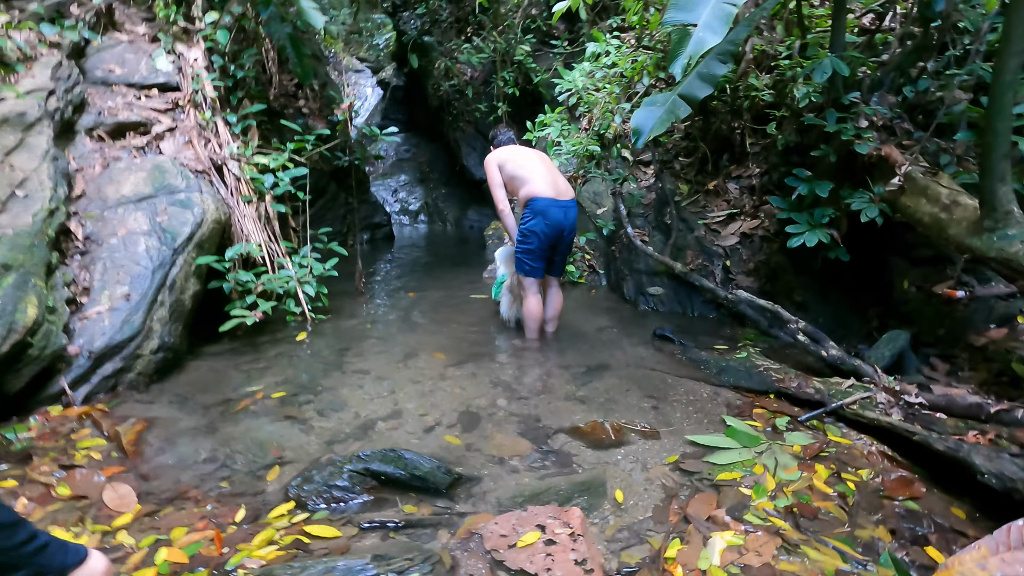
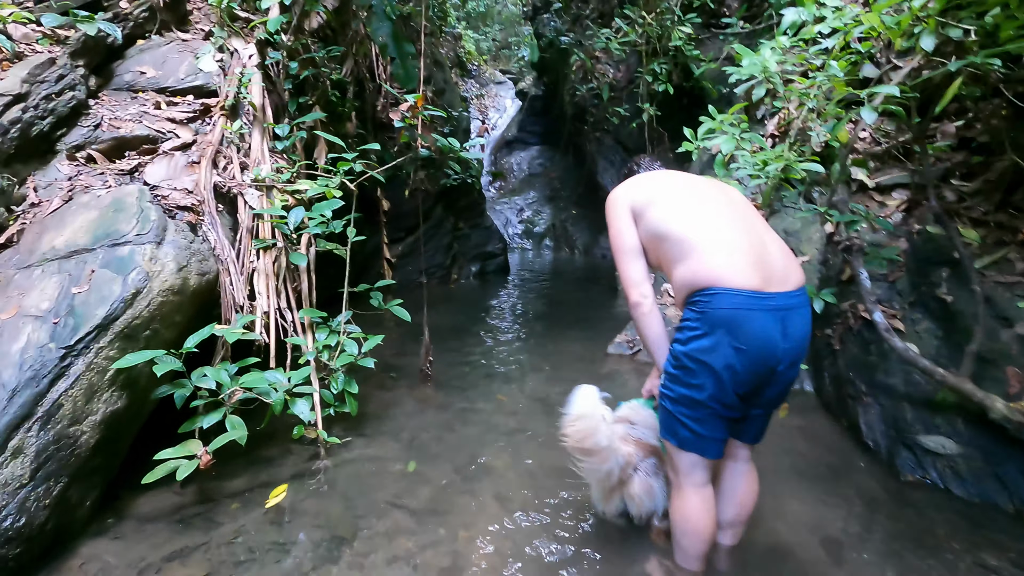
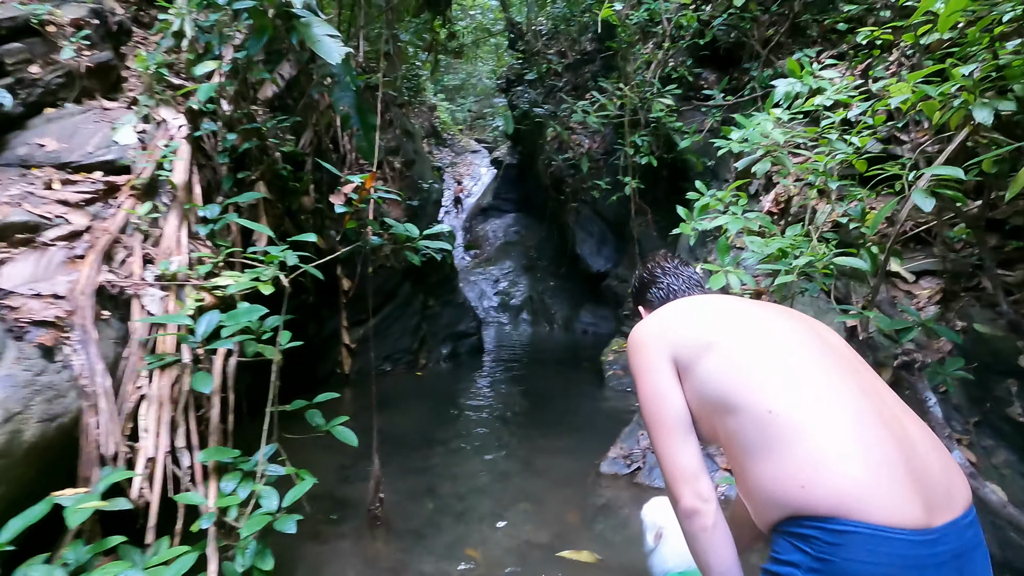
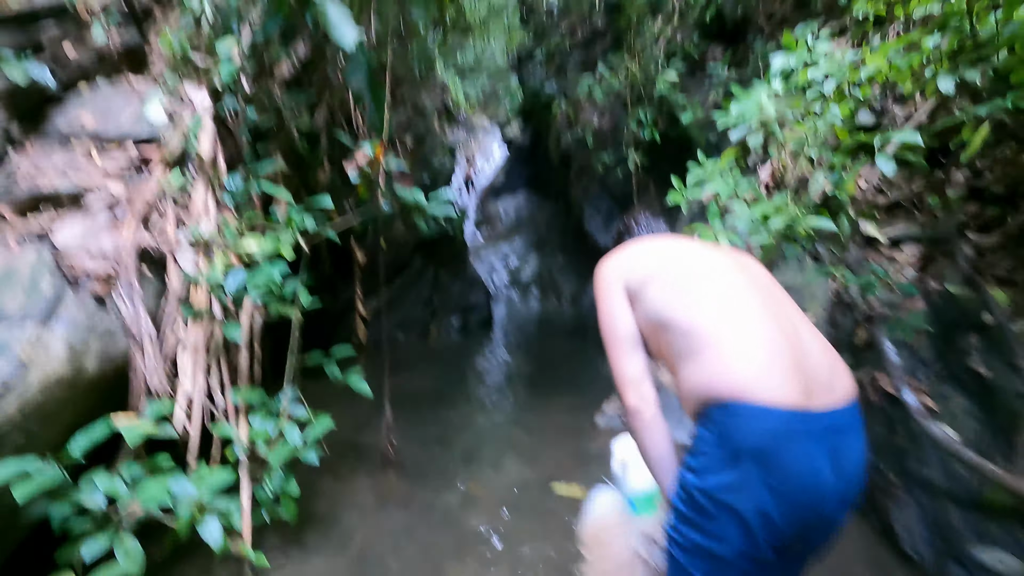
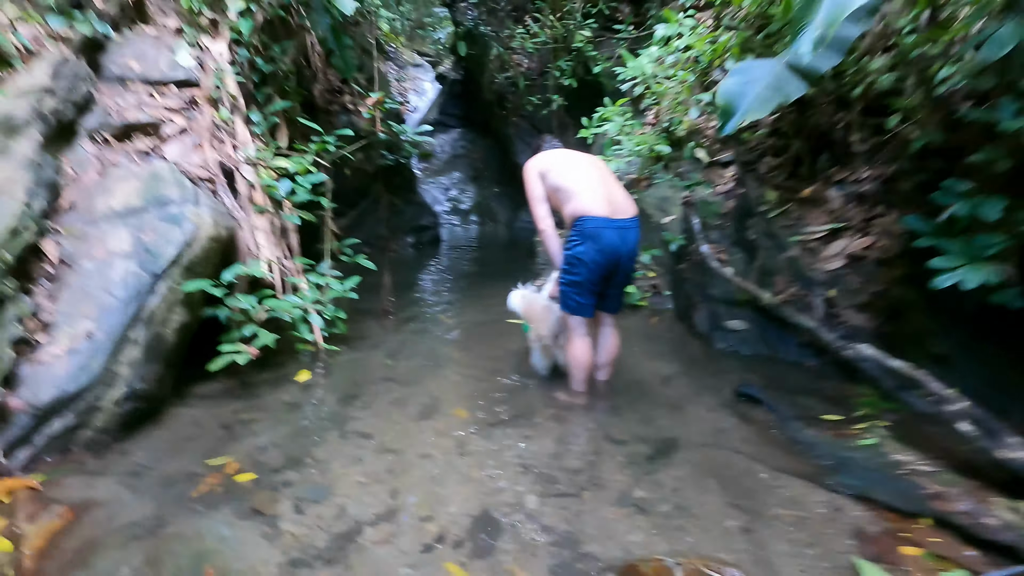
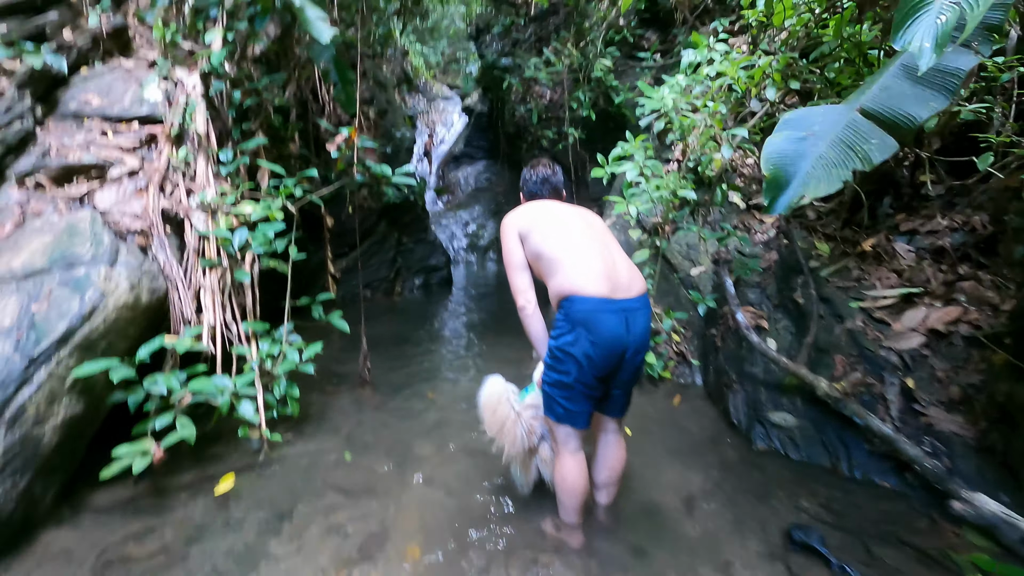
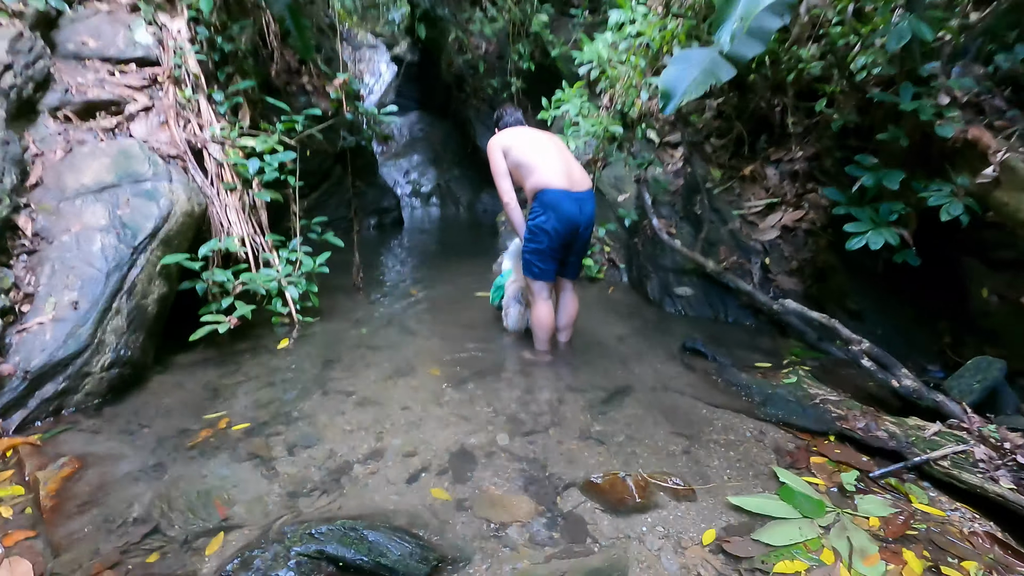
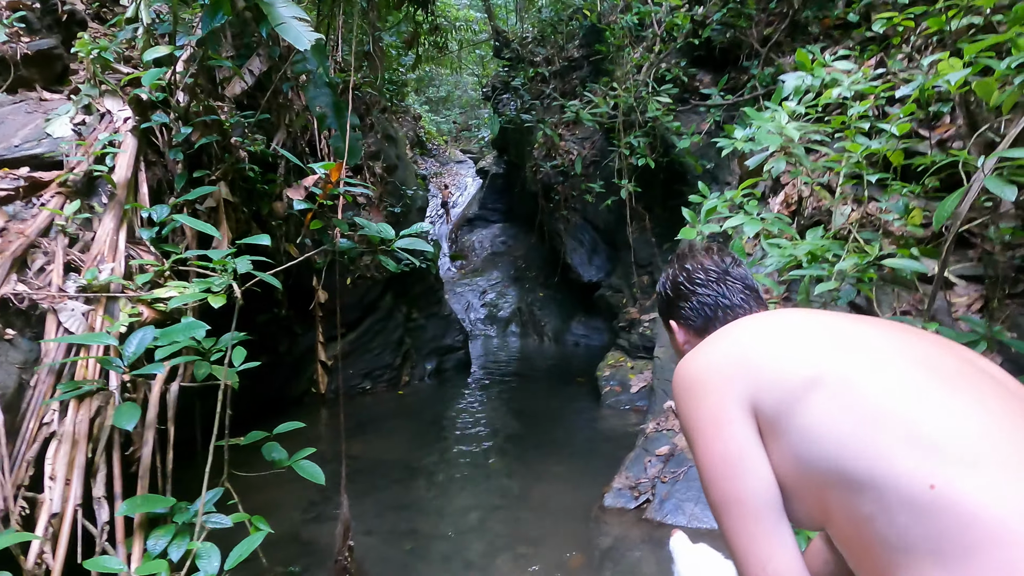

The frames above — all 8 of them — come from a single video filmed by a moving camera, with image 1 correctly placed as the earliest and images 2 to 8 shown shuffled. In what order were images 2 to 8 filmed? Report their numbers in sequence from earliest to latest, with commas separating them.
7, 5, 6, 2, 4, 3, 8
